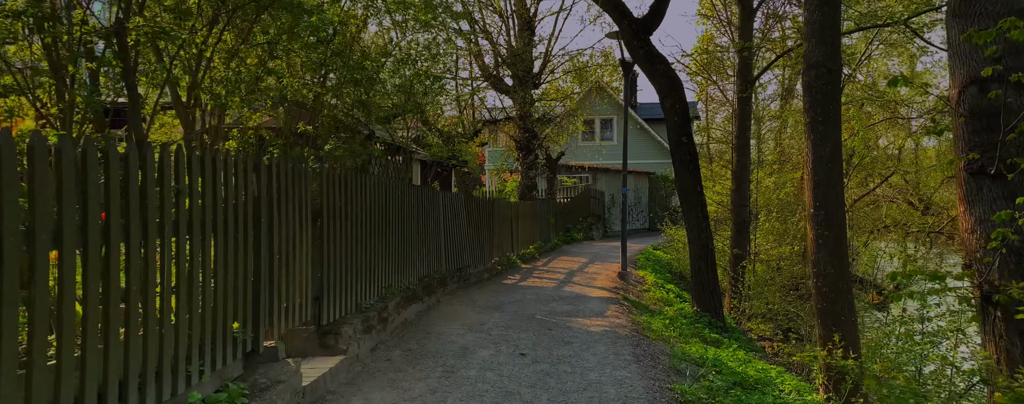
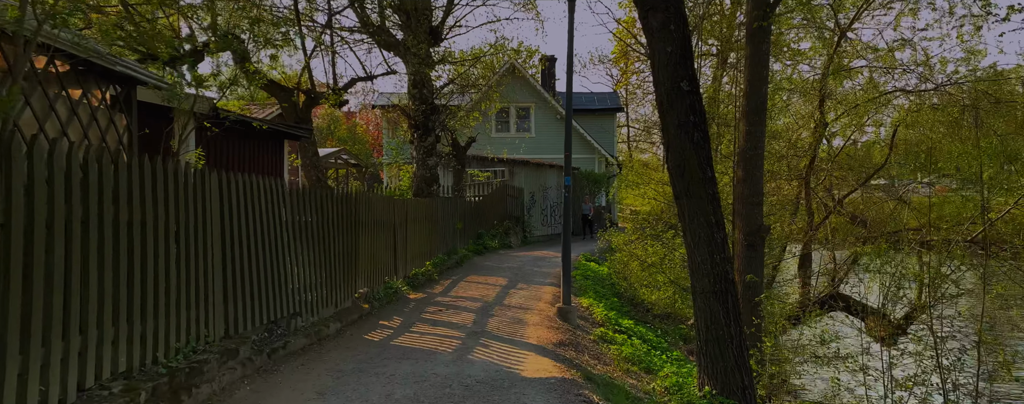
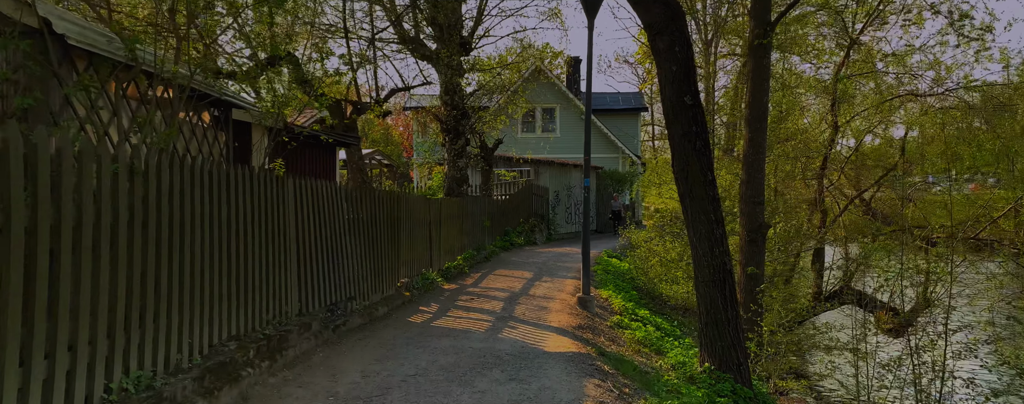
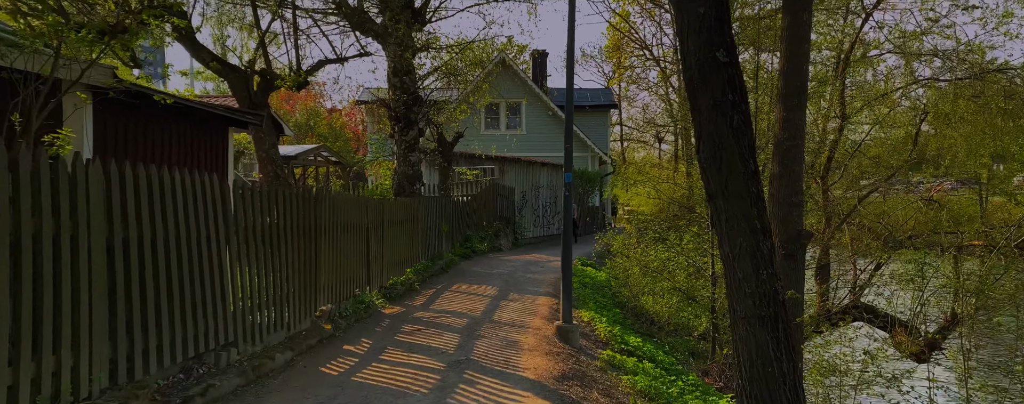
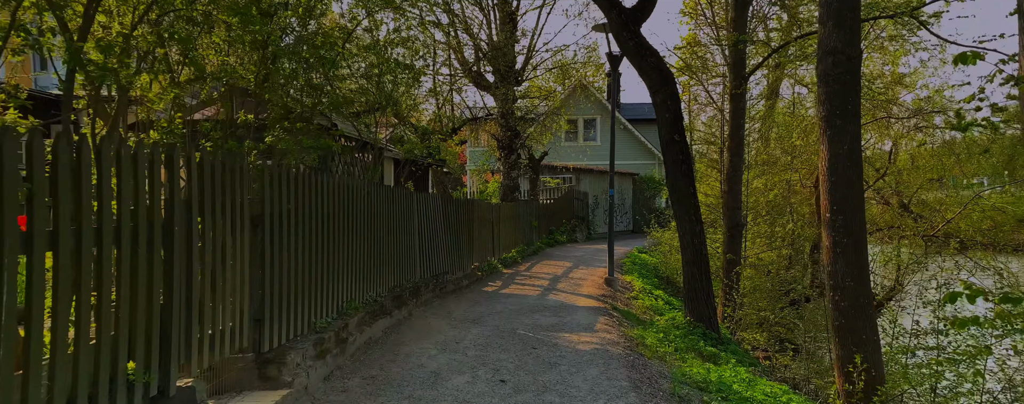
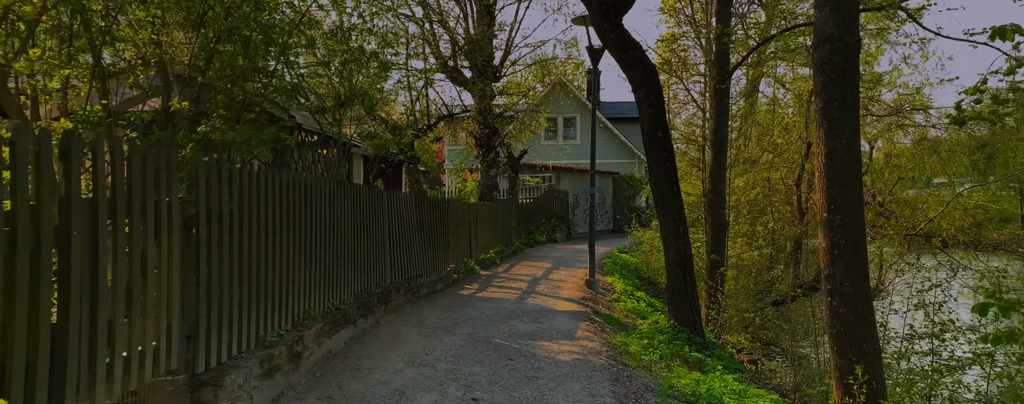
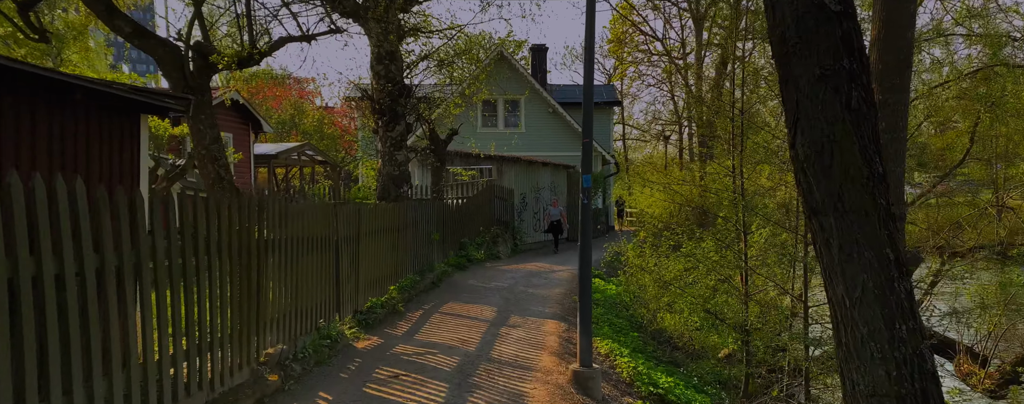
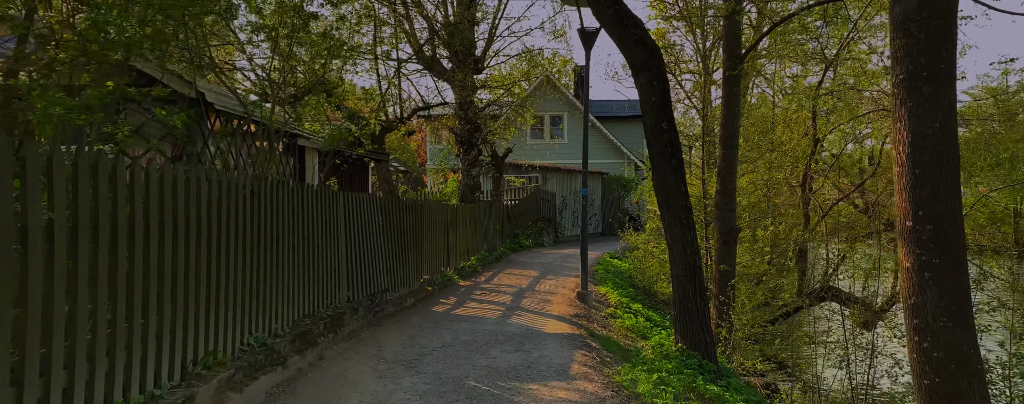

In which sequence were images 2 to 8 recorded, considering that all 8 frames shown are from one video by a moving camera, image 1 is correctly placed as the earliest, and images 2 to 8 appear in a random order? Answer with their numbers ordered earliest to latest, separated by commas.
5, 6, 8, 3, 2, 4, 7
